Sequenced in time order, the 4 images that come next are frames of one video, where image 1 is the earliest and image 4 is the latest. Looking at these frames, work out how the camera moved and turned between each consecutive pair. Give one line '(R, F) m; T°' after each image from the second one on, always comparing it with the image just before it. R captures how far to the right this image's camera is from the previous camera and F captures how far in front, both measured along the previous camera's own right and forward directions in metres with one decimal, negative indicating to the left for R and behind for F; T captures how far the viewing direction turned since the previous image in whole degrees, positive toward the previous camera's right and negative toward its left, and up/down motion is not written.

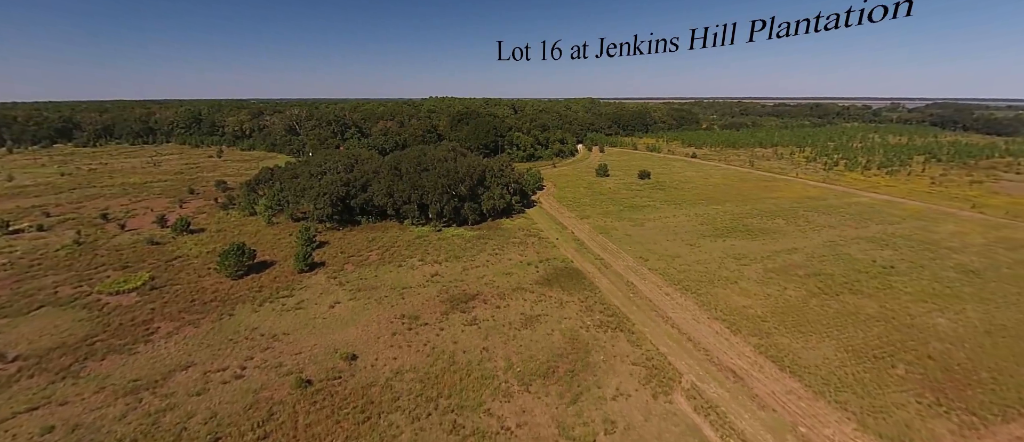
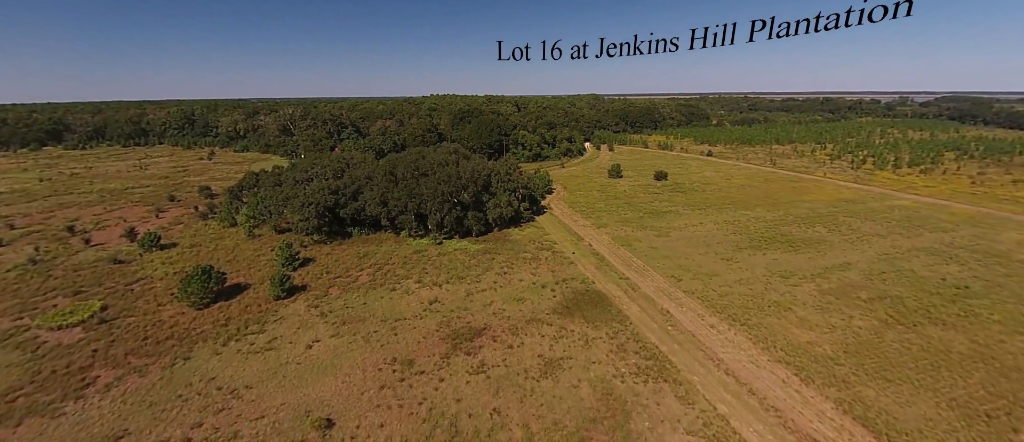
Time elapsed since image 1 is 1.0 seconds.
(-0.6, +4.7) m; 0°
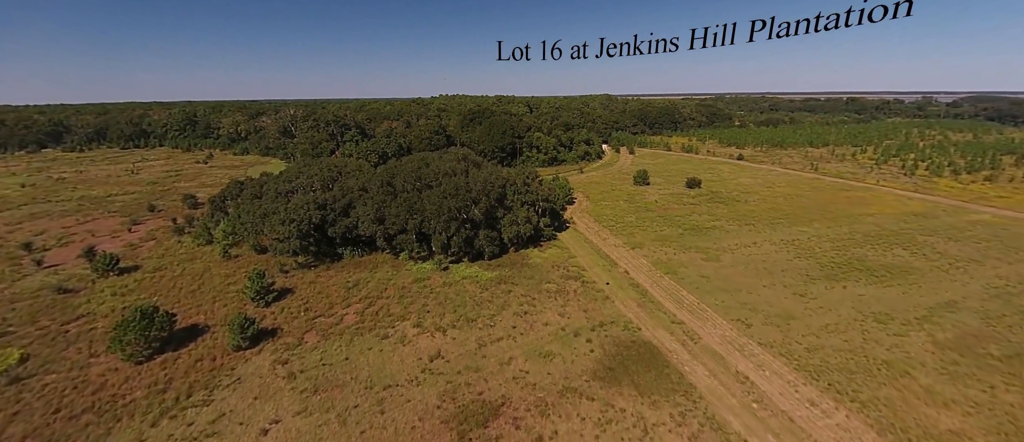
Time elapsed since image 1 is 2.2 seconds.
(-0.8, +6.0) m; -1°
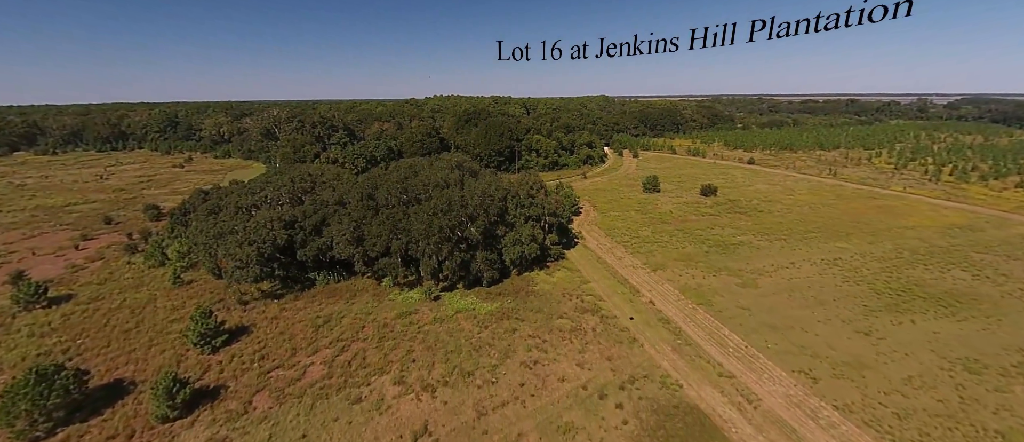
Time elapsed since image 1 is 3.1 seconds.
(-0.5, +4.7) m; +1°
